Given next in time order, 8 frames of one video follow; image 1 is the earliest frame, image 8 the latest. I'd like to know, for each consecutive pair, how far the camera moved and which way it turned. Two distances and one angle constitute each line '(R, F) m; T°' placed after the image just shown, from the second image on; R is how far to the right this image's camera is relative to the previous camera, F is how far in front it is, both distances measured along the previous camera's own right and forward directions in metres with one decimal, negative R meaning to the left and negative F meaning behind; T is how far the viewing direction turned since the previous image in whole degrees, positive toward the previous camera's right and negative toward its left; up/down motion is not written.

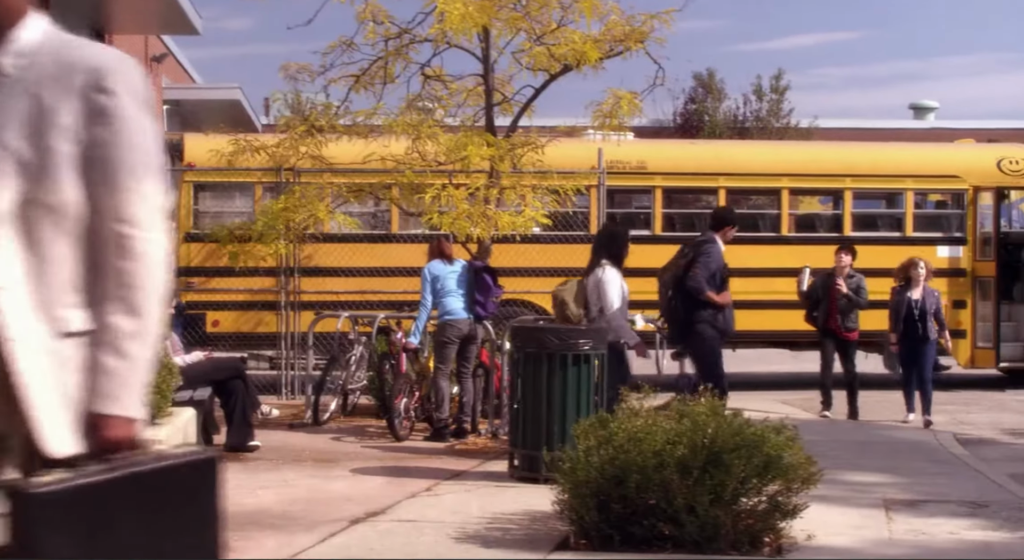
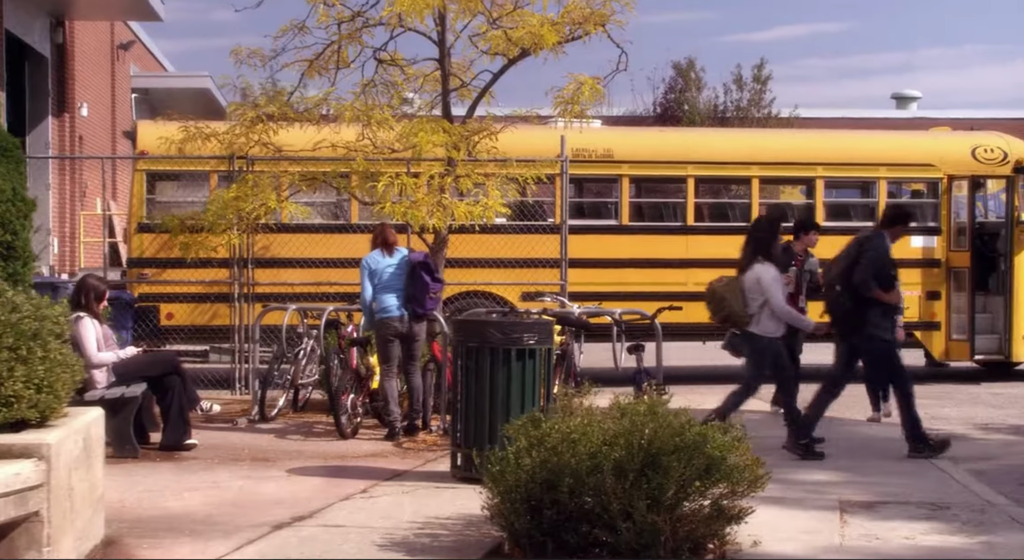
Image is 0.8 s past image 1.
(+0.2, +0.4) m; 0°
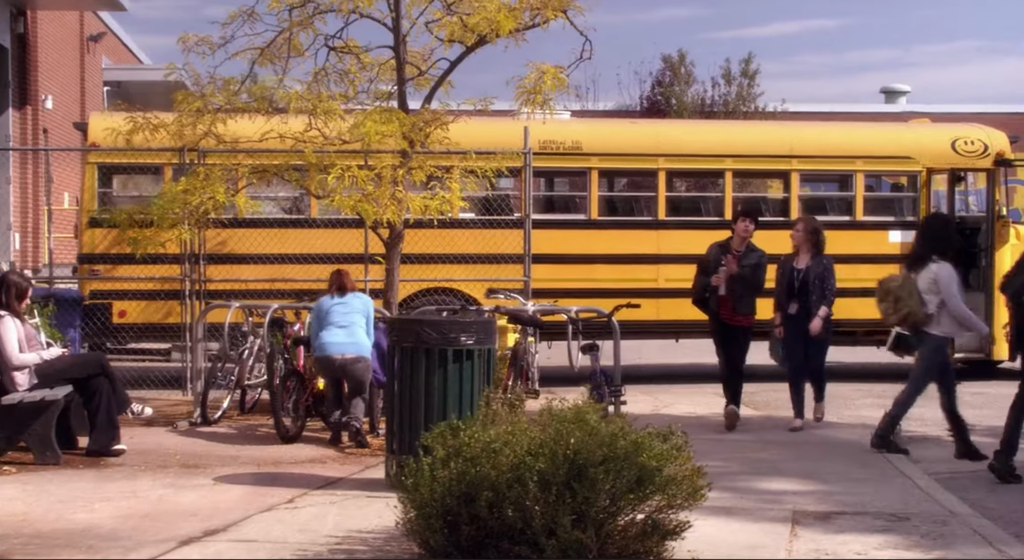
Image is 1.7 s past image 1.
(+0.3, +0.5) m; 0°
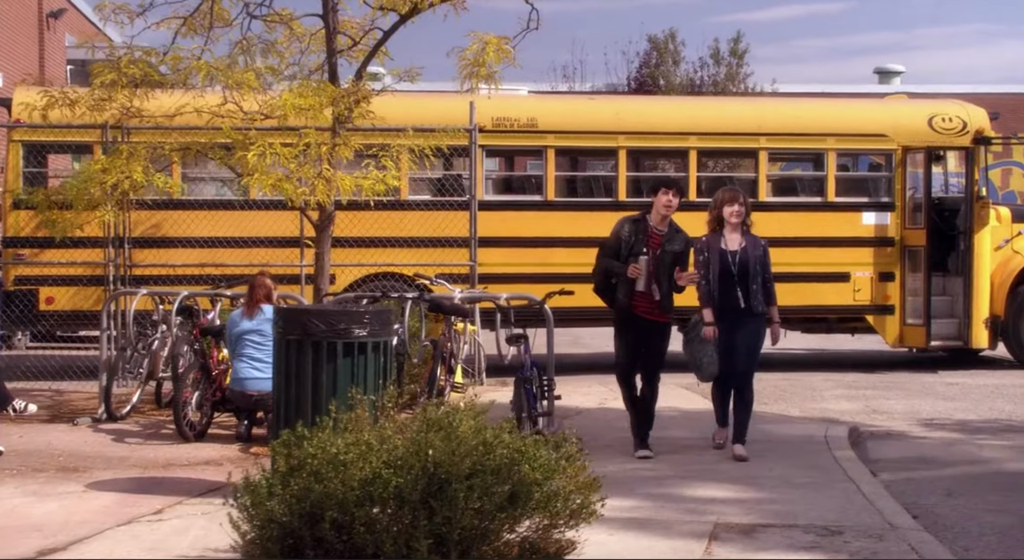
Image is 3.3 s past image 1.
(+0.5, +0.7) m; 0°
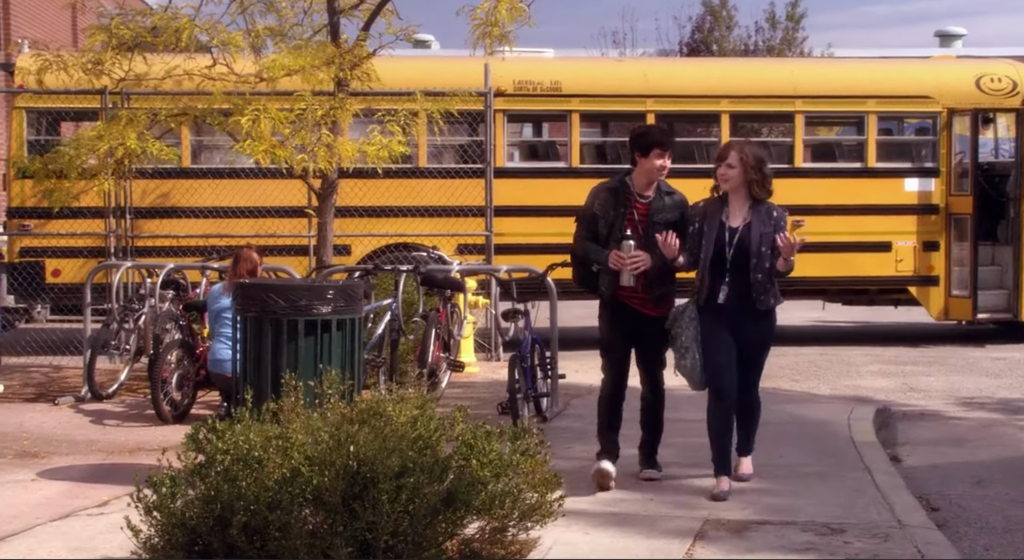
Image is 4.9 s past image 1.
(+0.3, +0.6) m; -2°
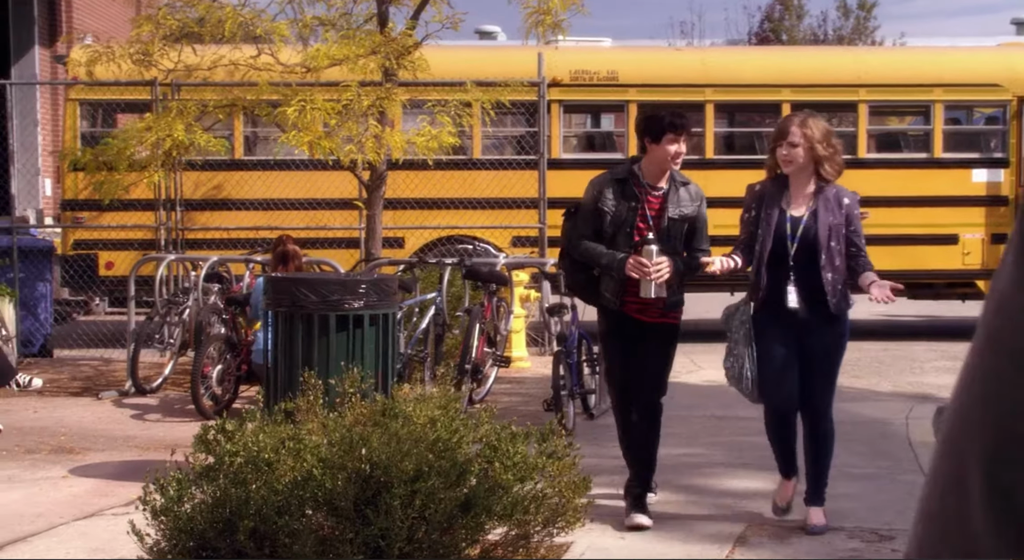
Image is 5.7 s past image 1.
(+0.1, +0.2) m; -3°
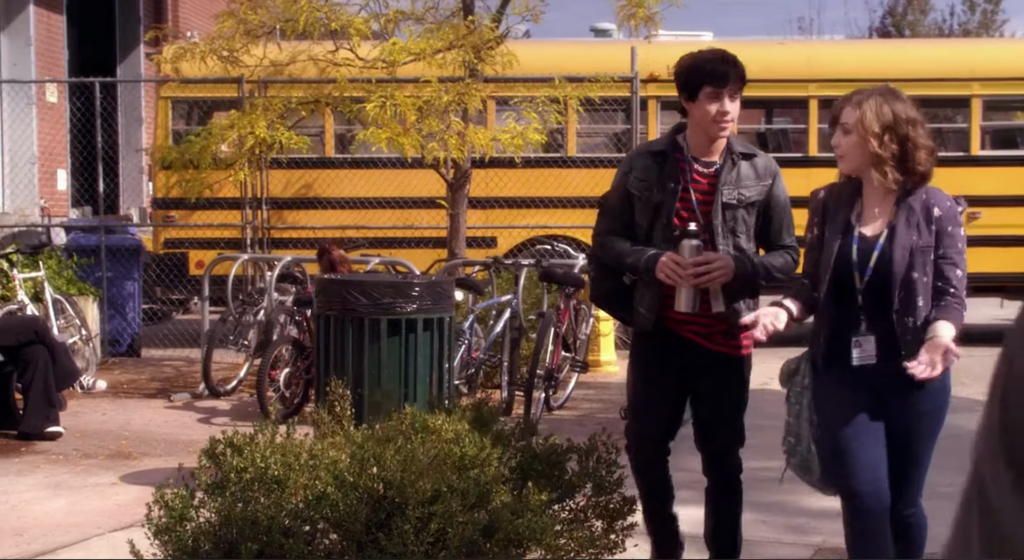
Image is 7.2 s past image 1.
(+0.2, +0.3) m; -4°
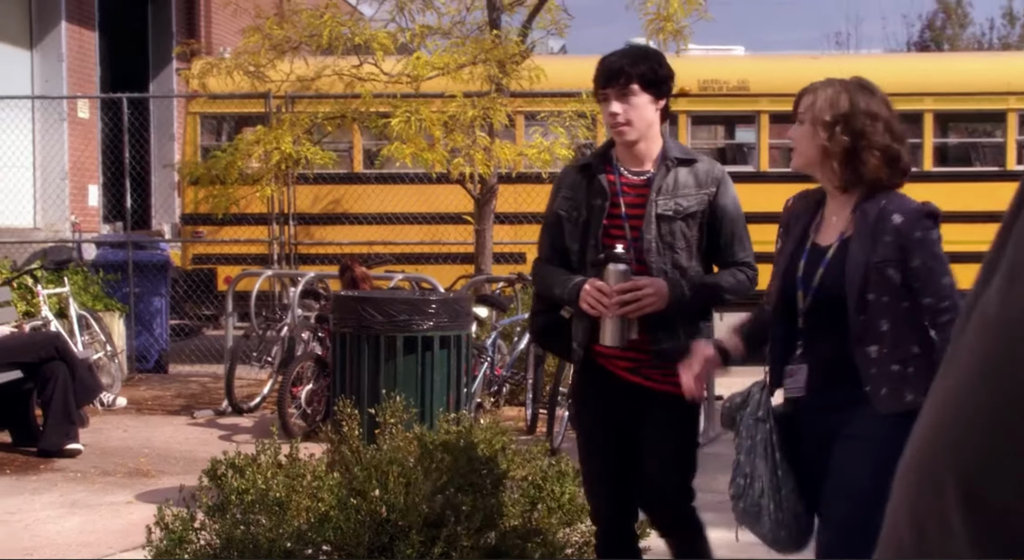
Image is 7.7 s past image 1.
(+0.1, +0.1) m; -1°
